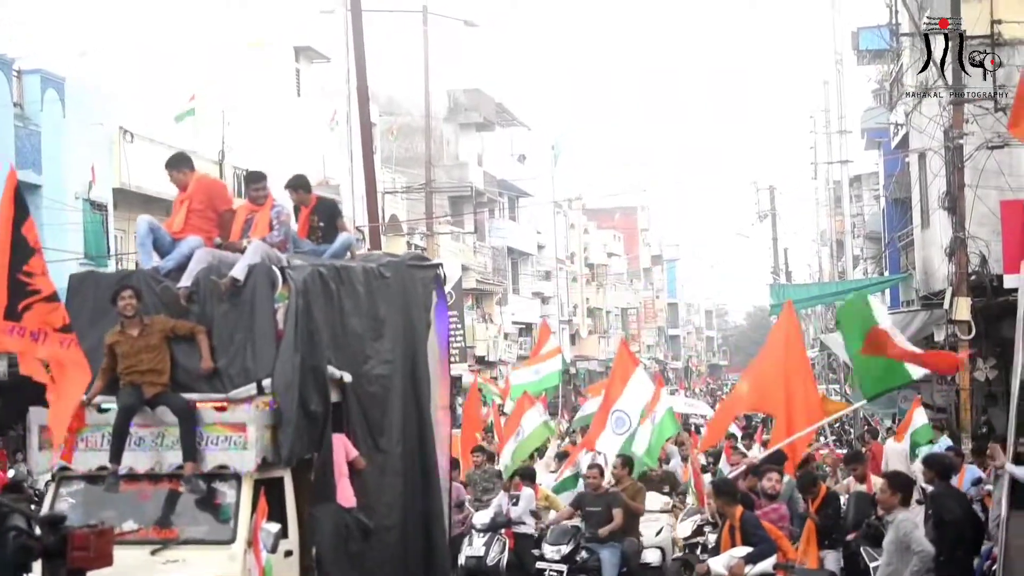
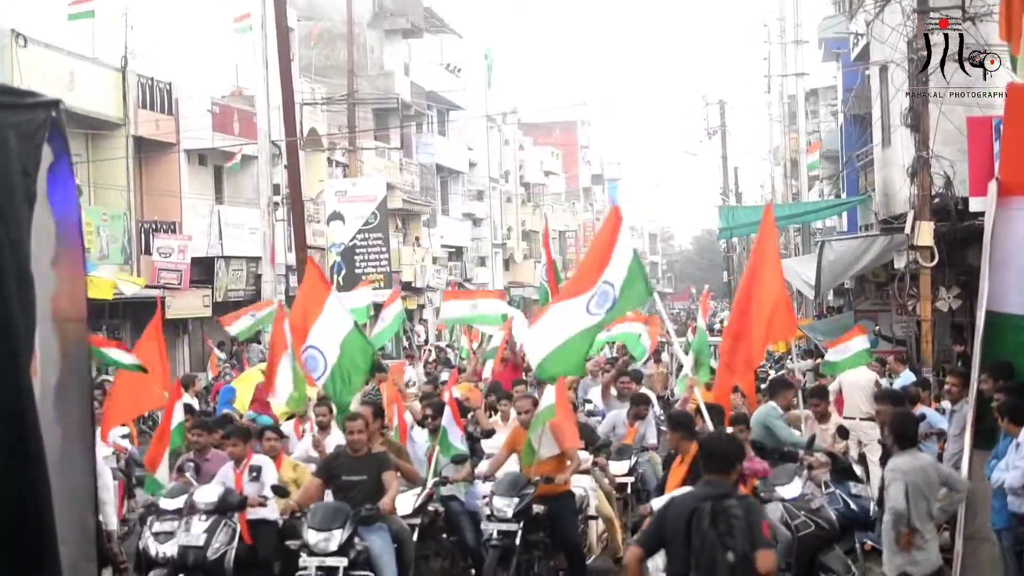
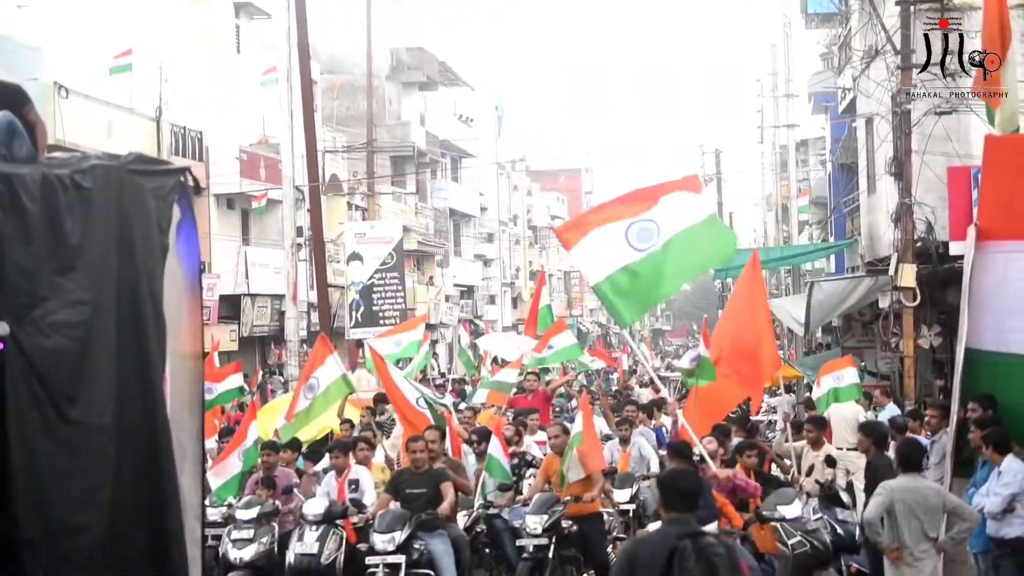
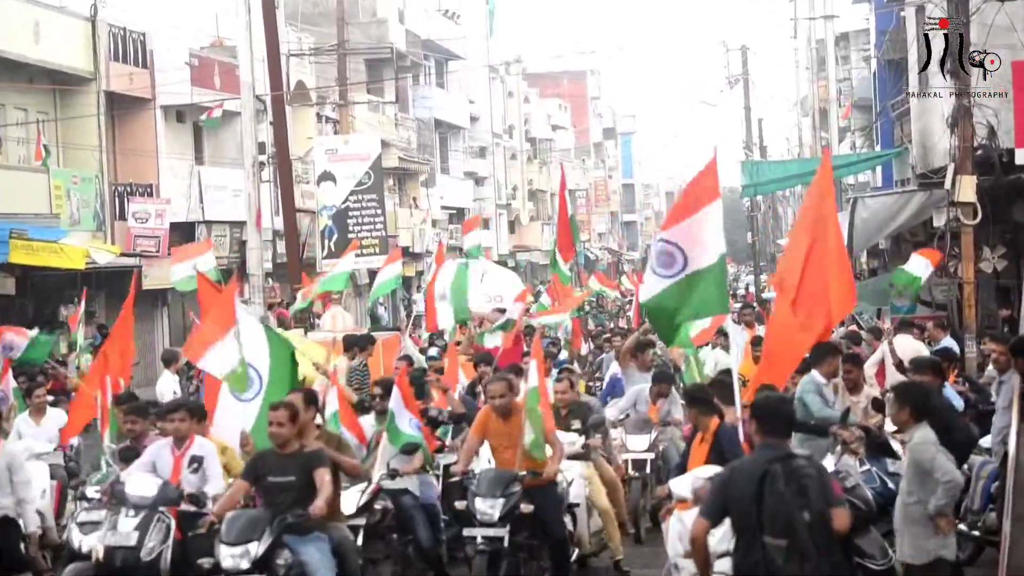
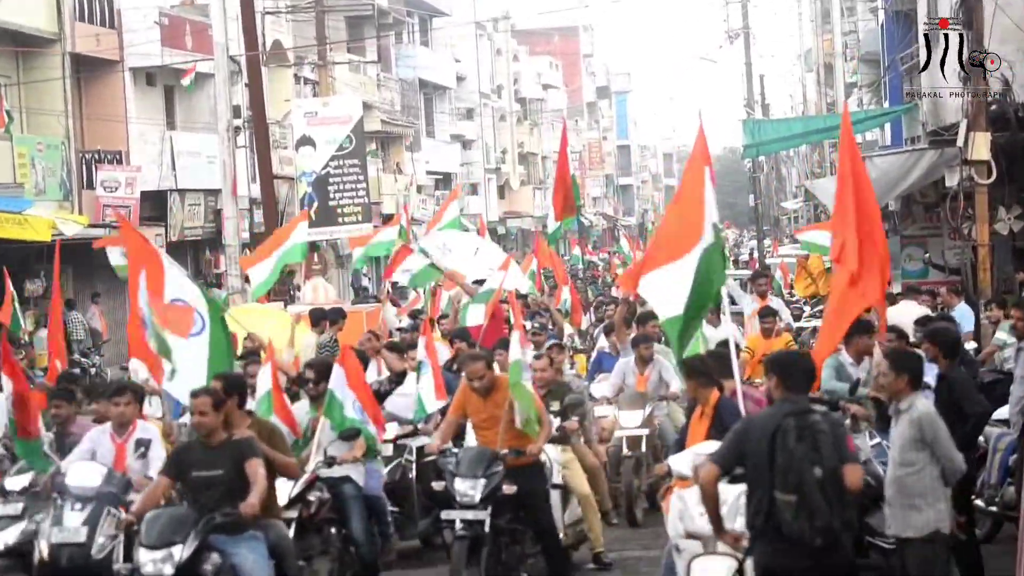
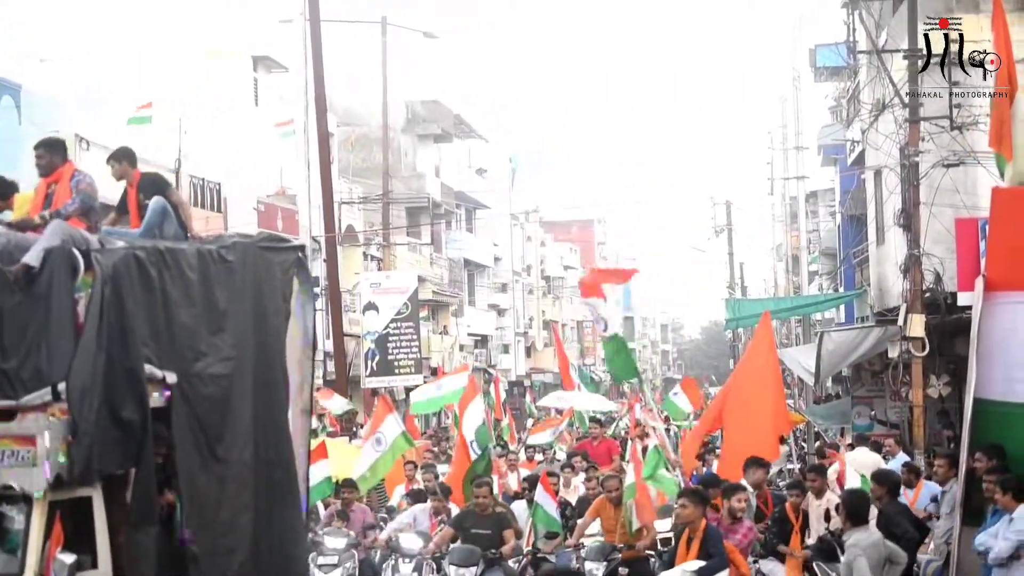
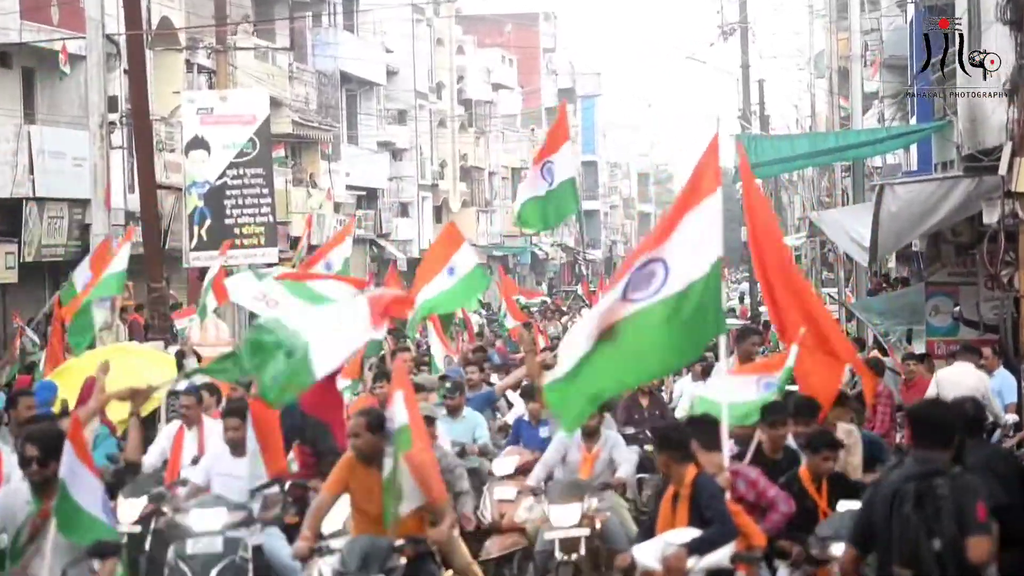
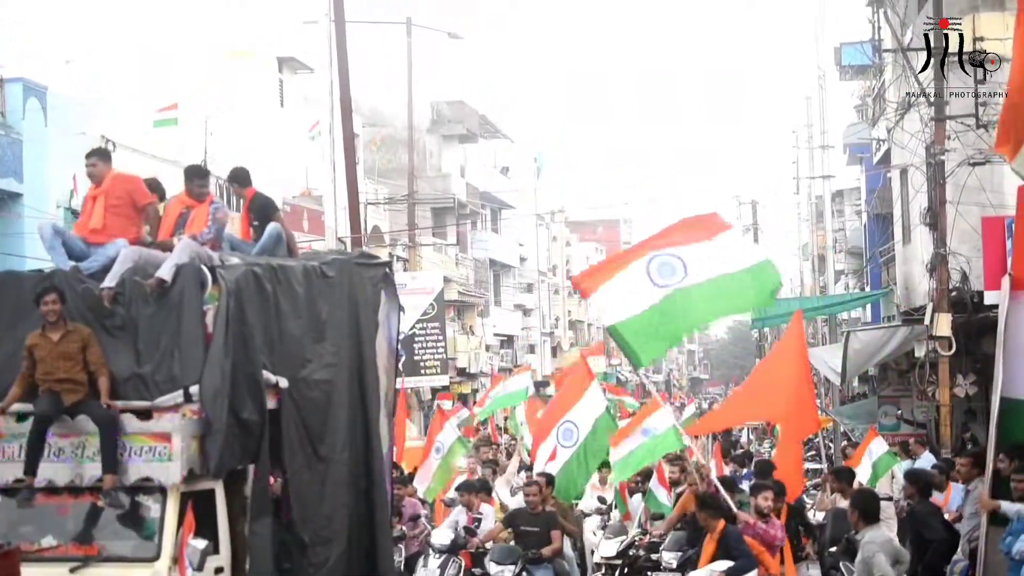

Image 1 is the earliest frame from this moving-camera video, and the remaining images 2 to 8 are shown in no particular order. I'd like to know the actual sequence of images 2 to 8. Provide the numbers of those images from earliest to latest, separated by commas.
8, 6, 3, 2, 4, 5, 7
